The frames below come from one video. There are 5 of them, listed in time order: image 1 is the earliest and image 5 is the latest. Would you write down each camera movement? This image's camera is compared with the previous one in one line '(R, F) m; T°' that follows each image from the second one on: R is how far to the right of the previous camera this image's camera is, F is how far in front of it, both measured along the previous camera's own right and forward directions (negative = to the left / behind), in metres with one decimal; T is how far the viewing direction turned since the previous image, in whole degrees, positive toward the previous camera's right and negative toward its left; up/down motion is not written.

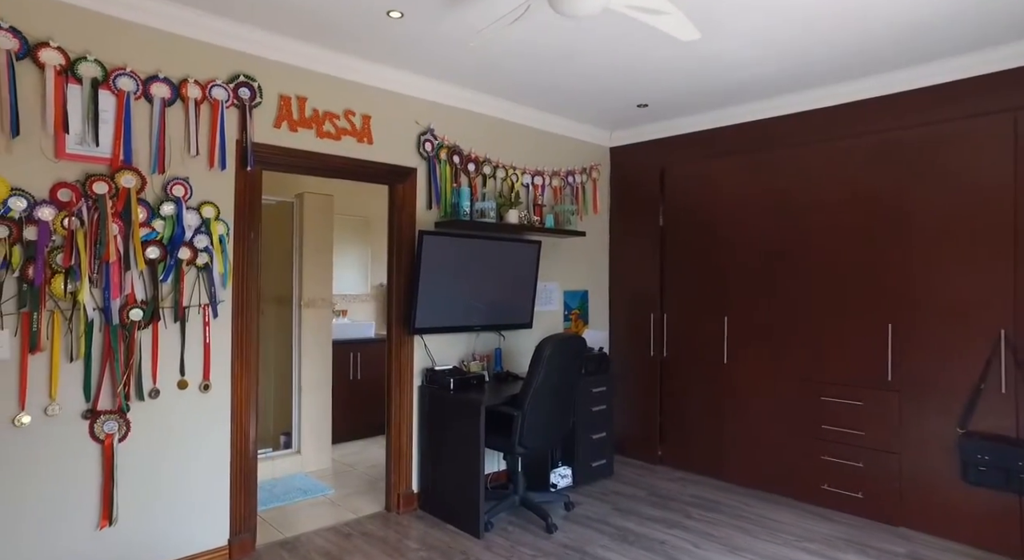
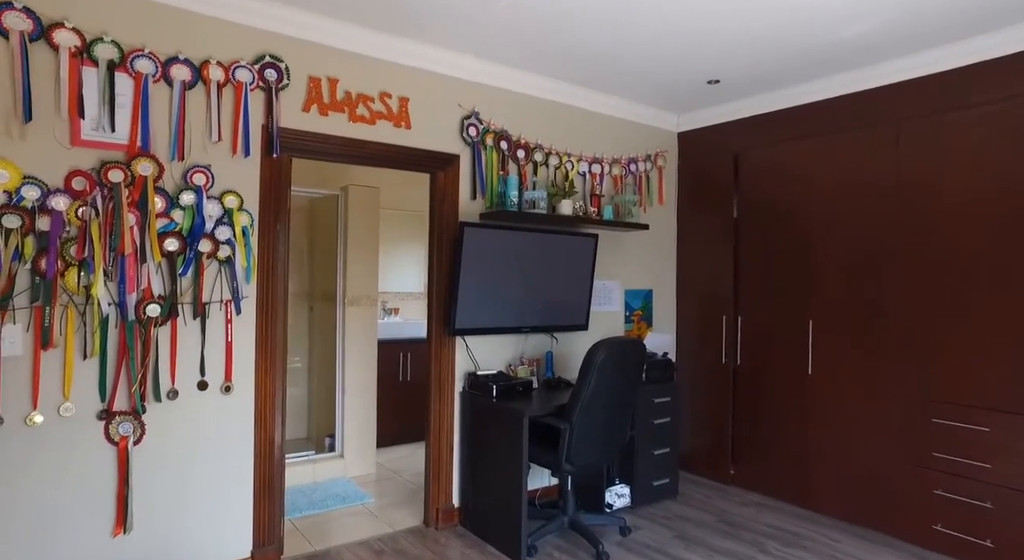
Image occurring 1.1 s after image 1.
(+0.1, +0.3) m; -7°
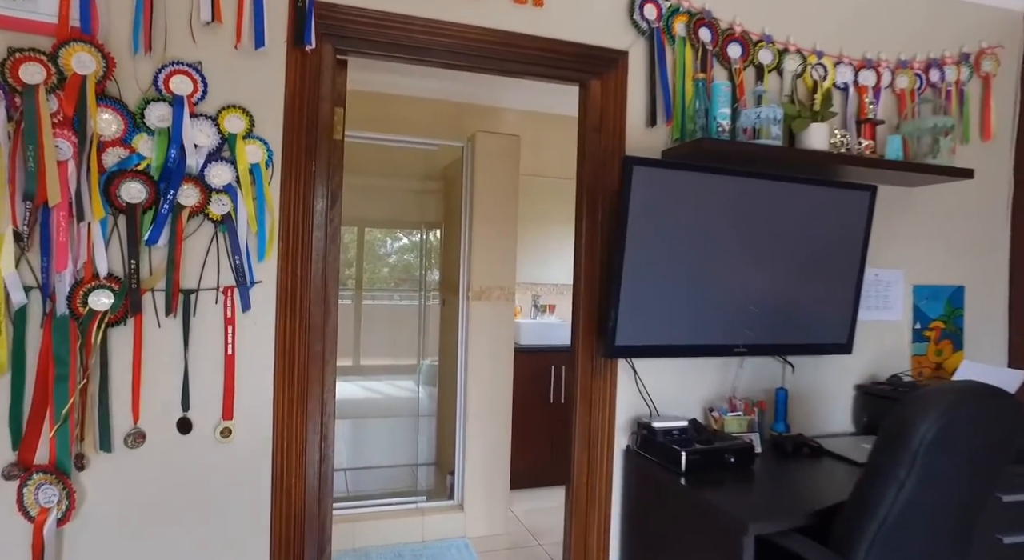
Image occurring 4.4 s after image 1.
(0.0, +1.3) m; -17°
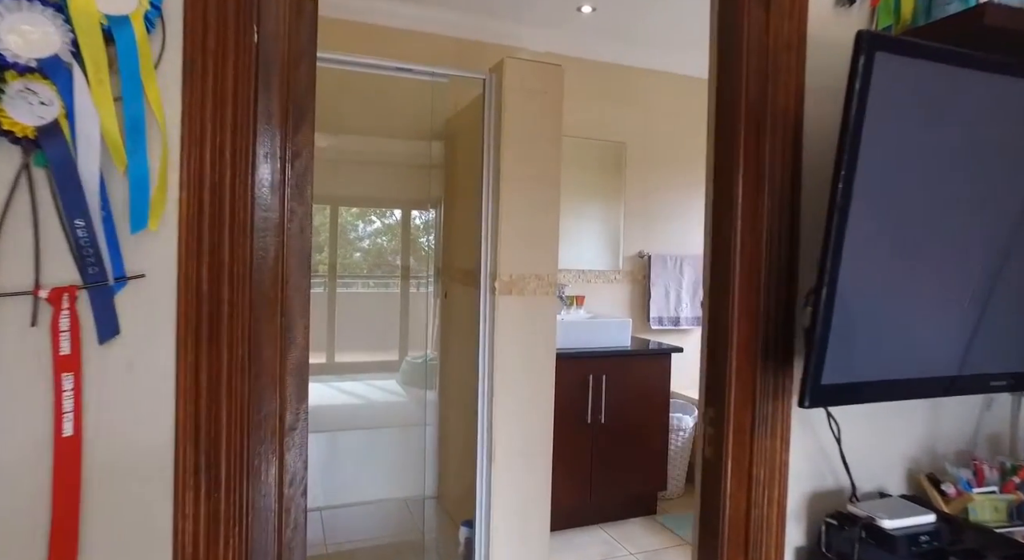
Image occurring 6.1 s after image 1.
(-0.2, +0.9) m; +2°
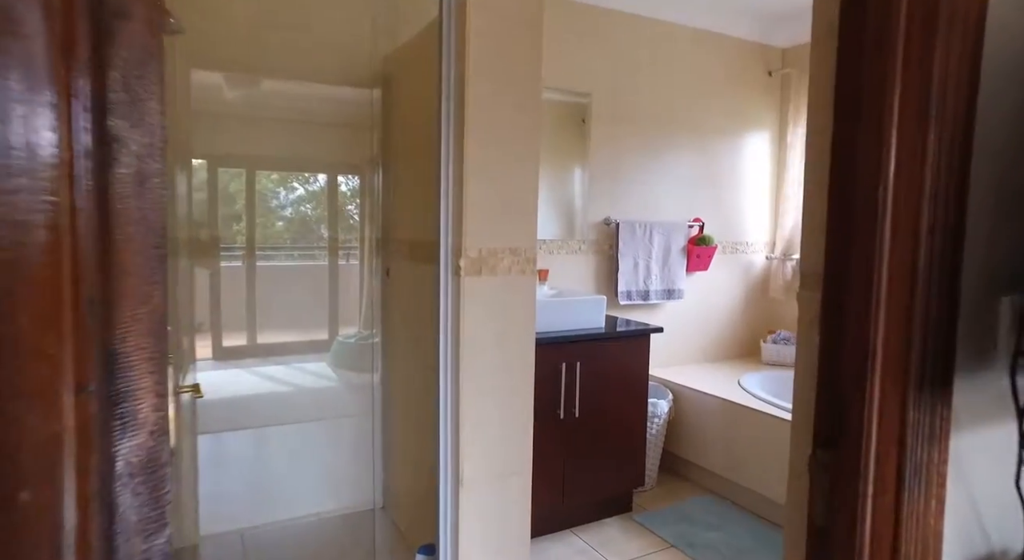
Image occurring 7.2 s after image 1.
(-0.1, +0.5) m; +6°
